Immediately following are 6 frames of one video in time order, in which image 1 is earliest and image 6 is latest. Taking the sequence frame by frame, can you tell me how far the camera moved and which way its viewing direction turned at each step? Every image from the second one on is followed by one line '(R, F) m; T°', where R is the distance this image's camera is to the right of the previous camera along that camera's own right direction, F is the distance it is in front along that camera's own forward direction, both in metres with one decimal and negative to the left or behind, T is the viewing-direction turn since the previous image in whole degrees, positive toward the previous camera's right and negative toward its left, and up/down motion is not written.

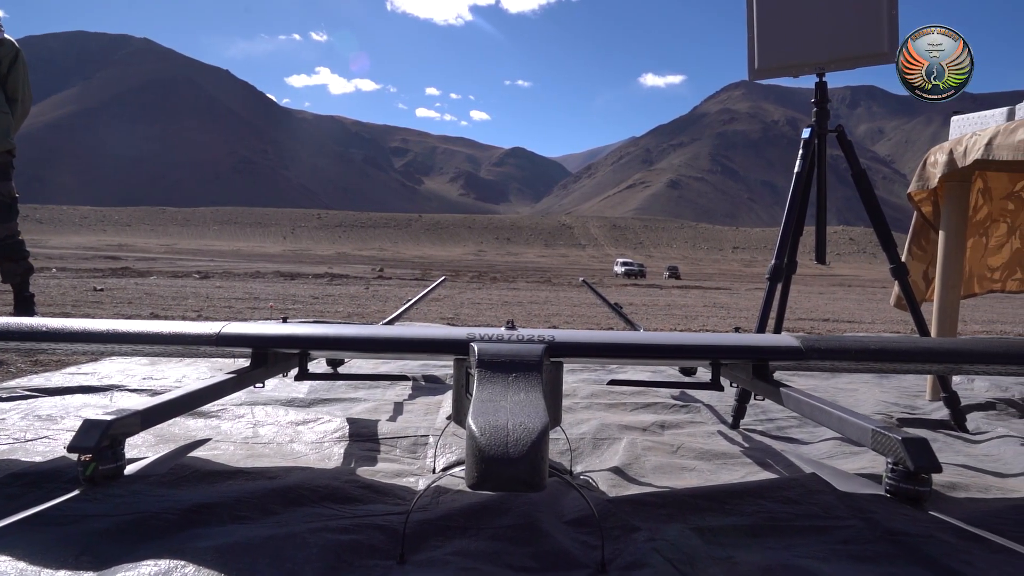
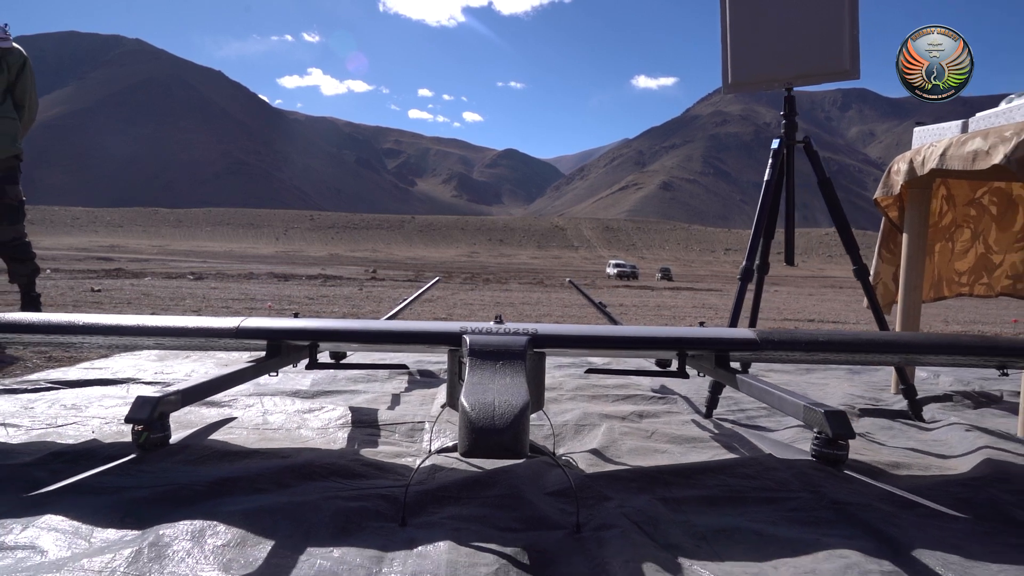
(0.0, -0.2) m; 0°
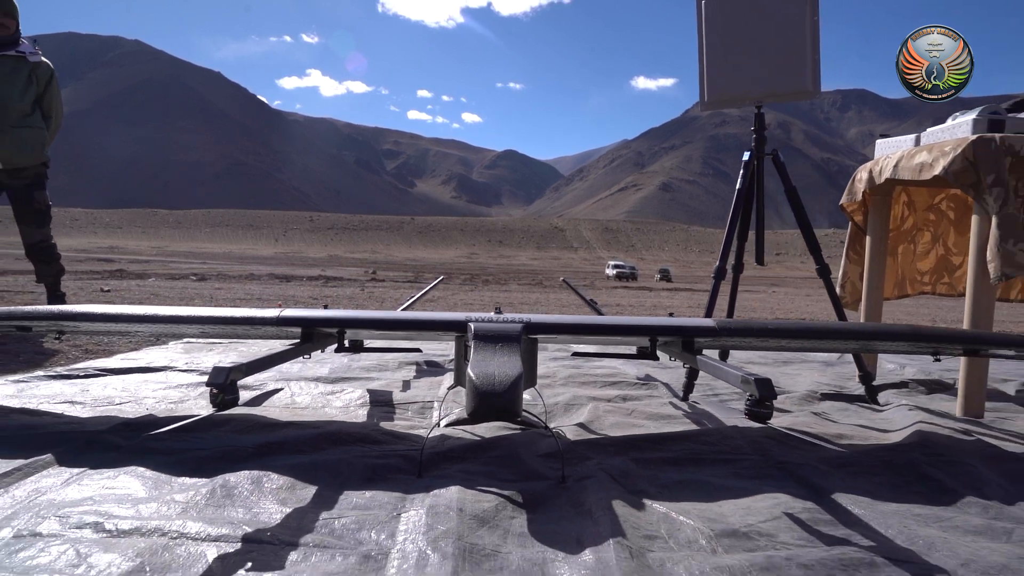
(0.0, -0.4) m; 0°
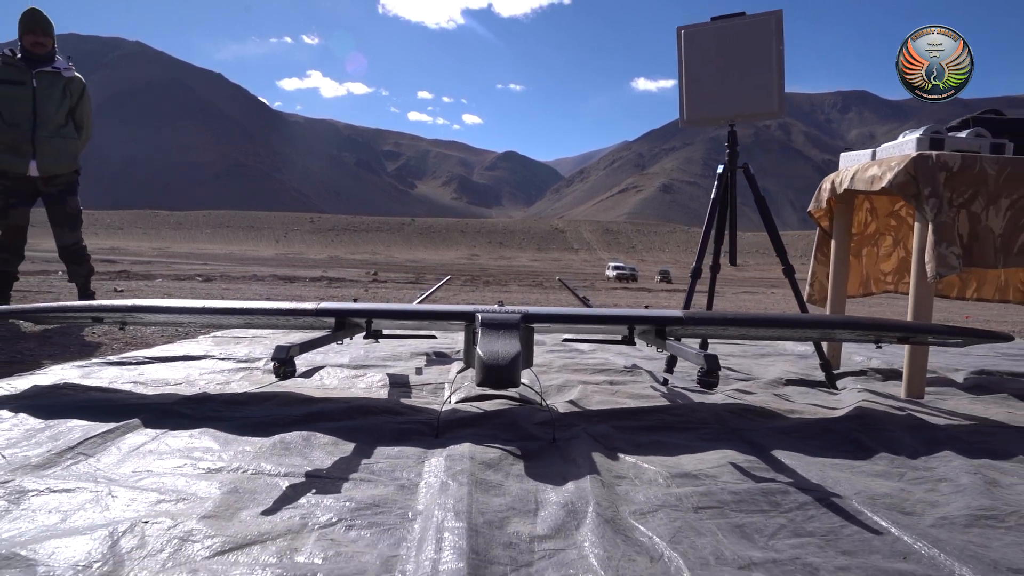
(0.0, -0.5) m; 0°
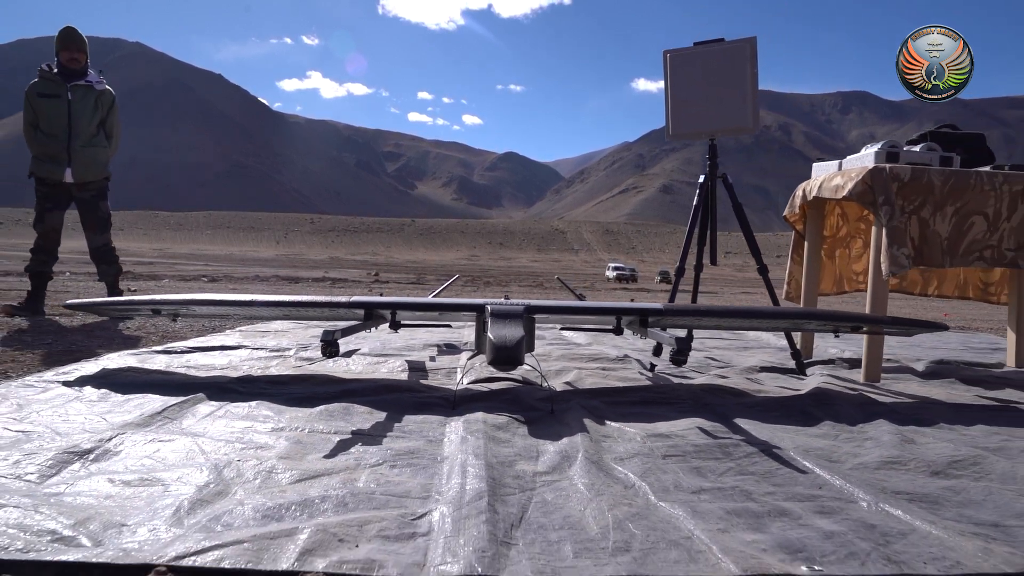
(0.0, -0.5) m; 0°
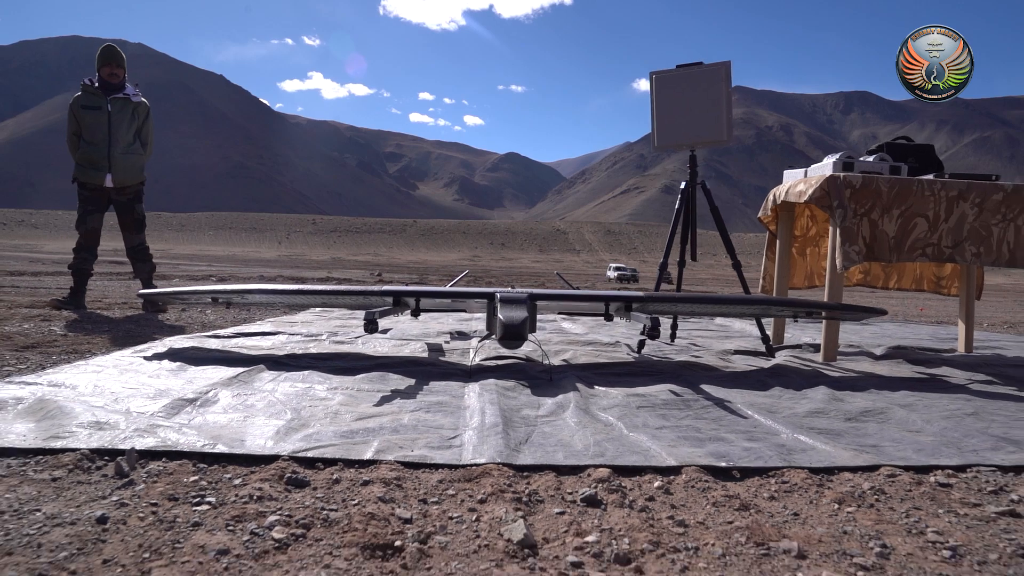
(0.0, -0.7) m; 0°
